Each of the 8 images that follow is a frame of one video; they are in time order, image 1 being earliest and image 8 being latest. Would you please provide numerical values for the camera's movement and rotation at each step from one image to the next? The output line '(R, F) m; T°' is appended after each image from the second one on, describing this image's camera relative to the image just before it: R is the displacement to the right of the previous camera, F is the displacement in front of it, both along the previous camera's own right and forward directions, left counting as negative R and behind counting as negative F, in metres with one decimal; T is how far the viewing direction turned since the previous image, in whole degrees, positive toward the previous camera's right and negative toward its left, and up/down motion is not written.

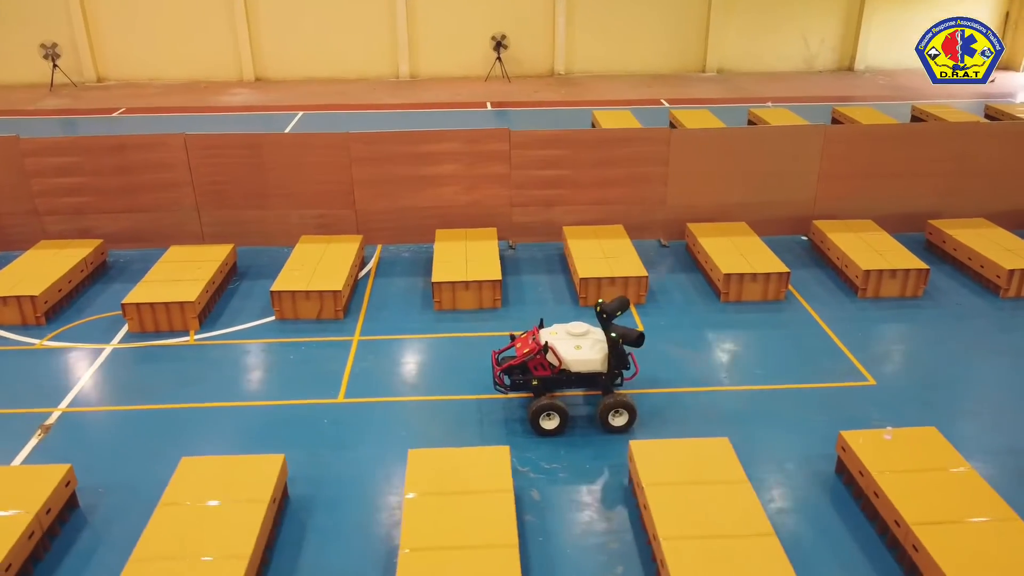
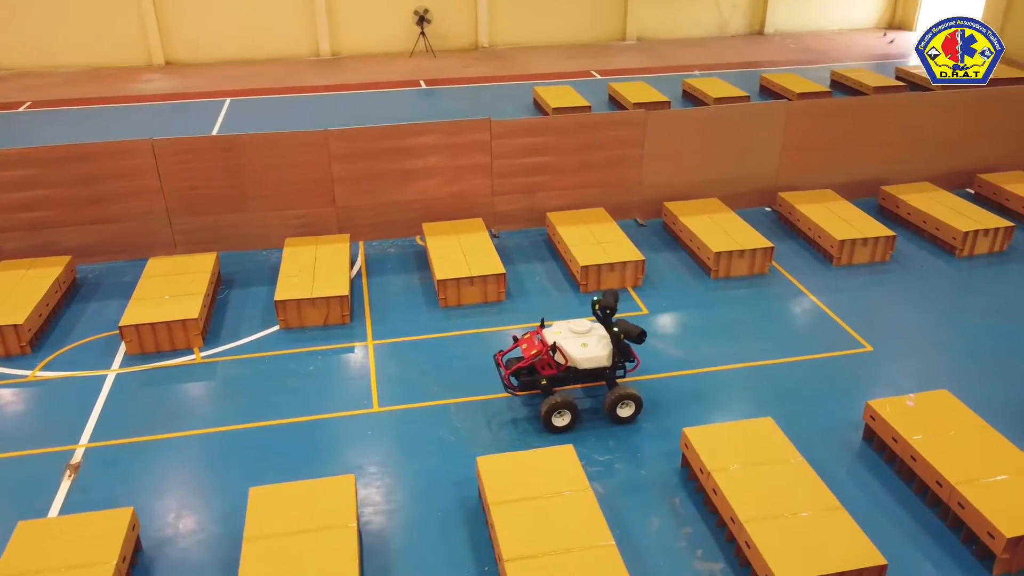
(-1.9, 0.0) m; +7°
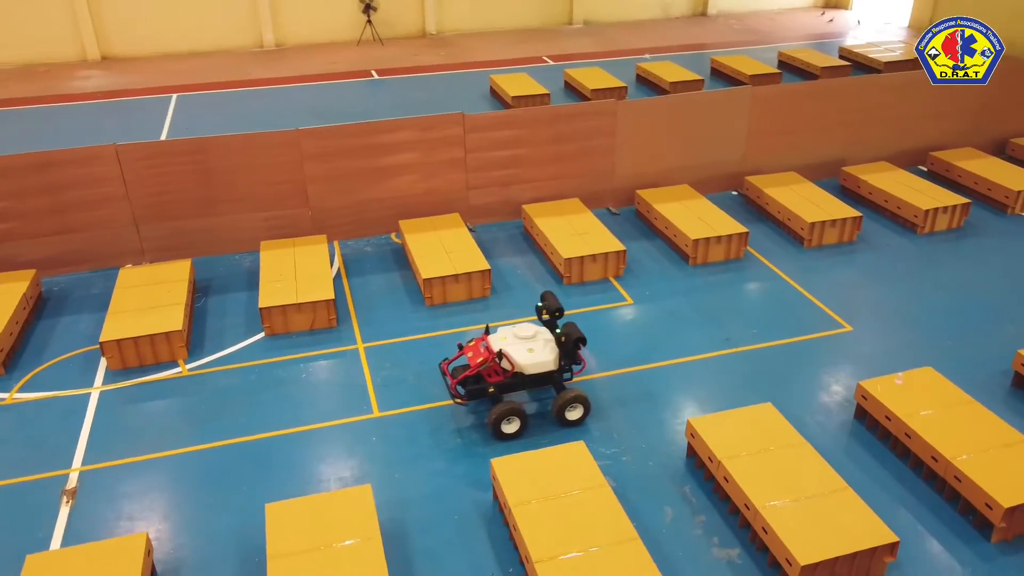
(-0.8, 0.0) m; +4°
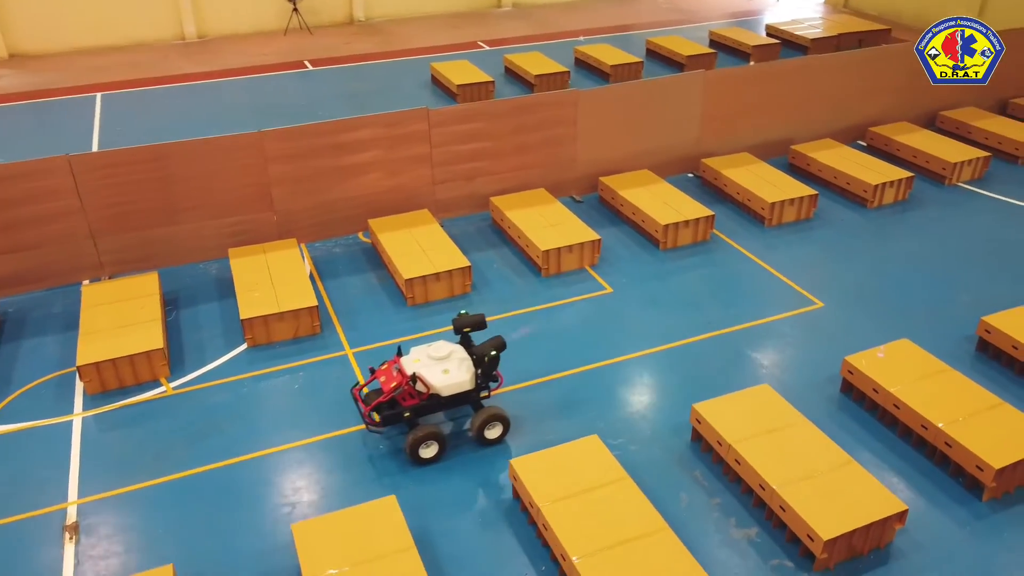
(-1.1, 0.0) m; +6°
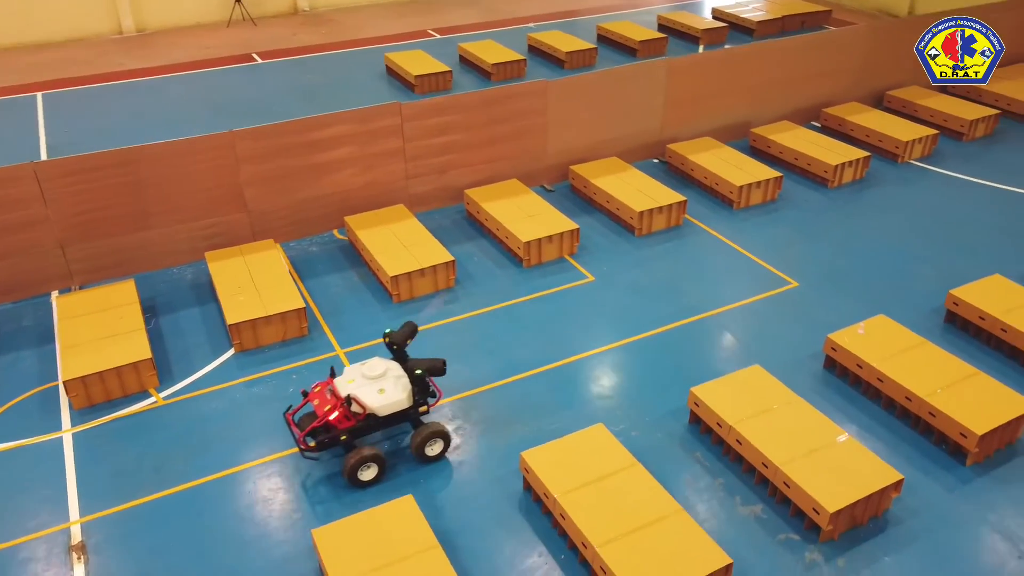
(-0.8, -0.1) m; +4°
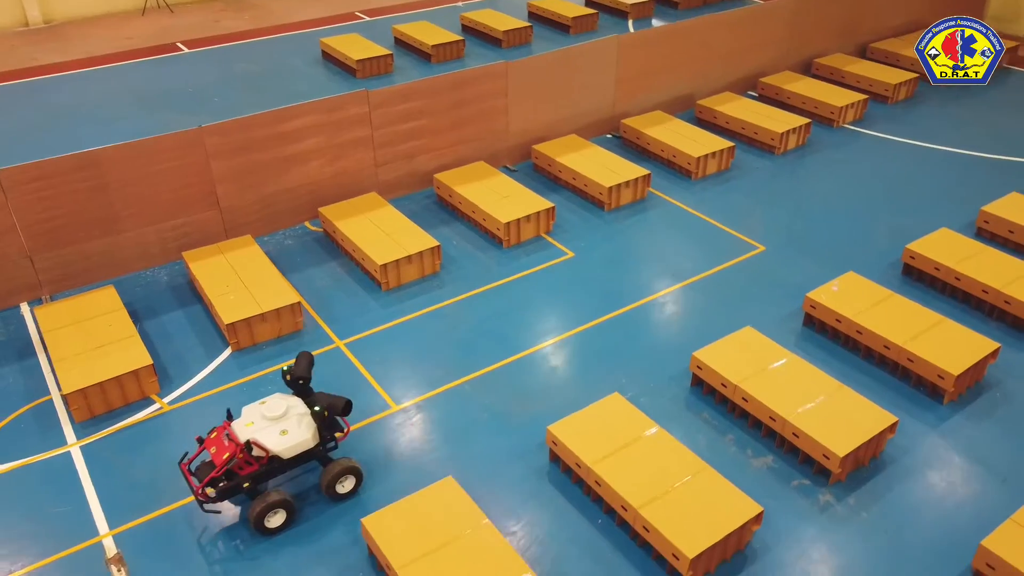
(-1.3, -0.2) m; +6°
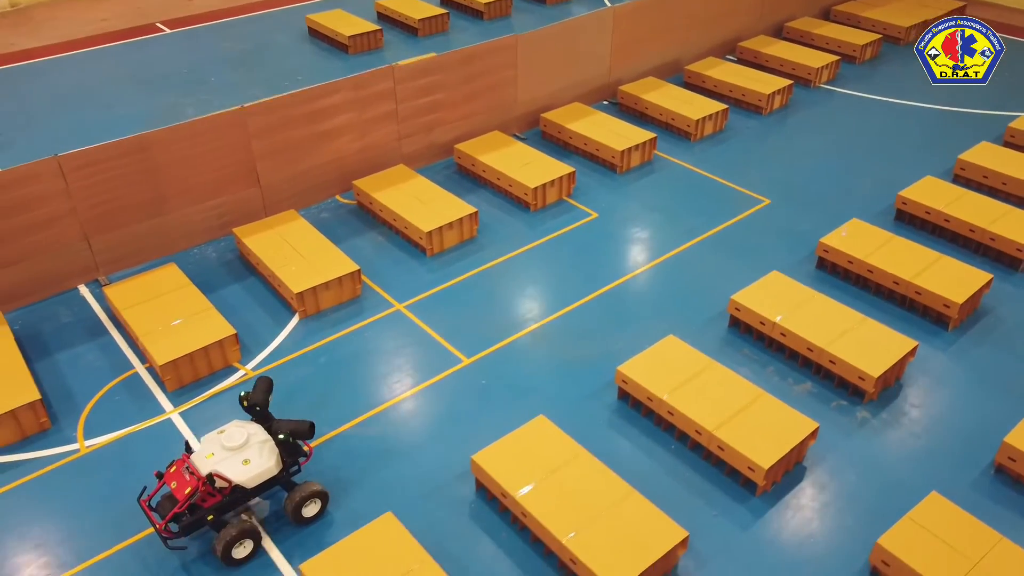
(-1.8, -0.9) m; +4°
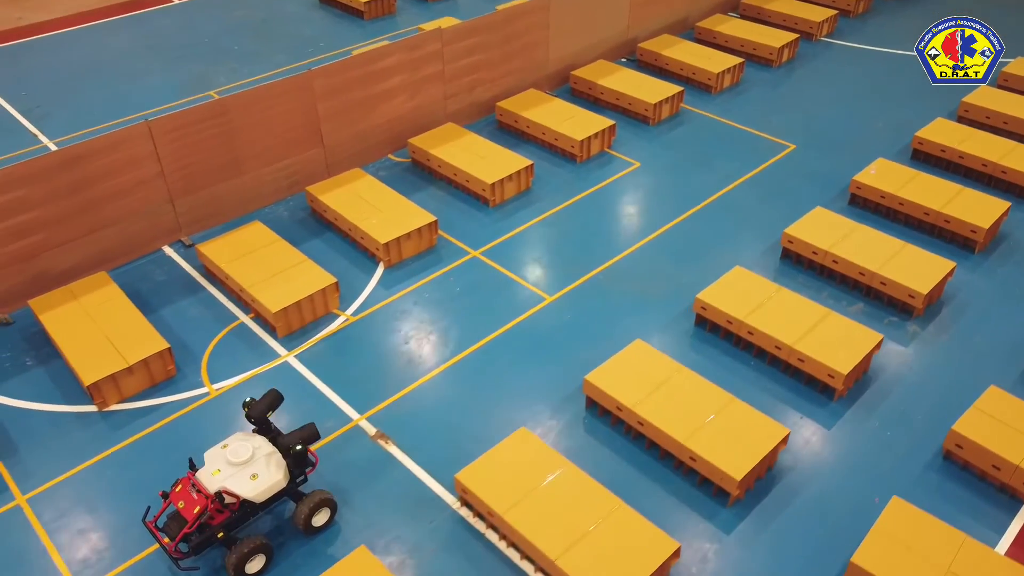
(-2.0, -1.0) m; +3°
